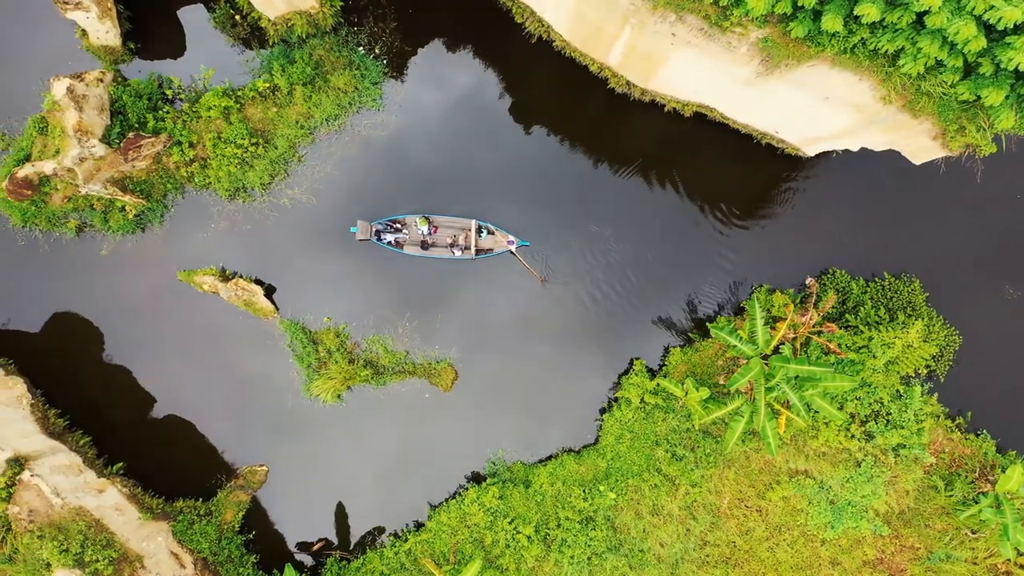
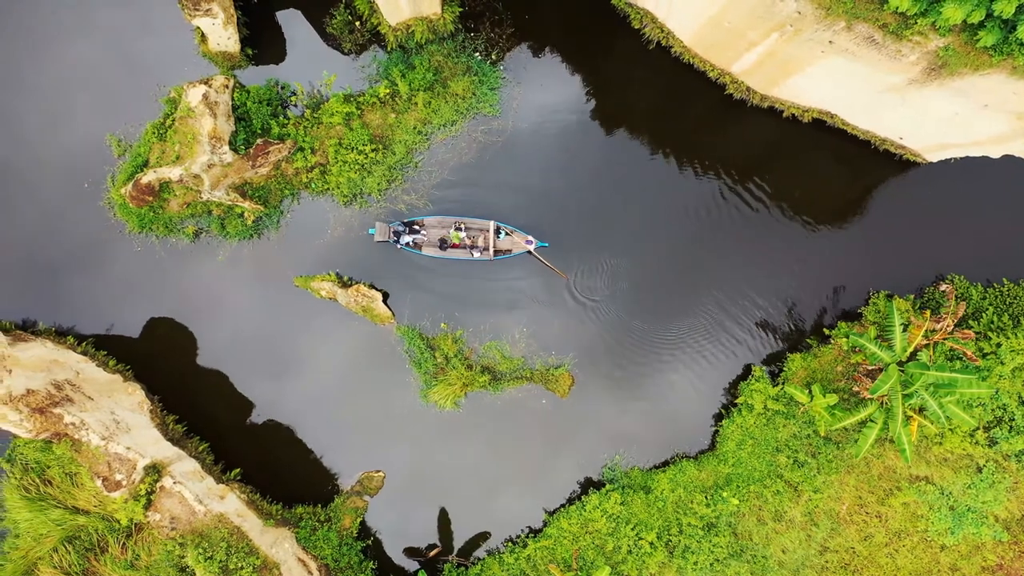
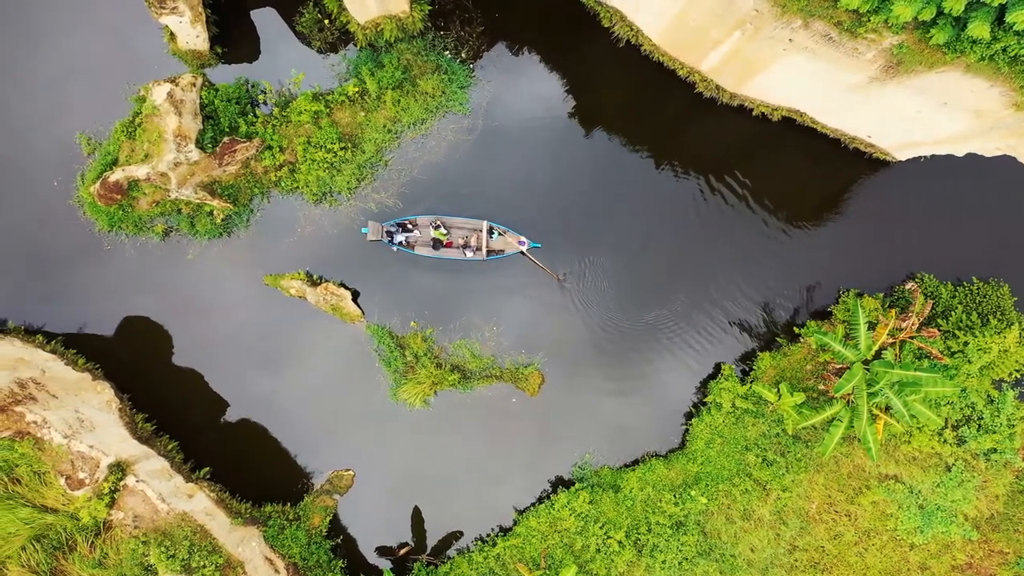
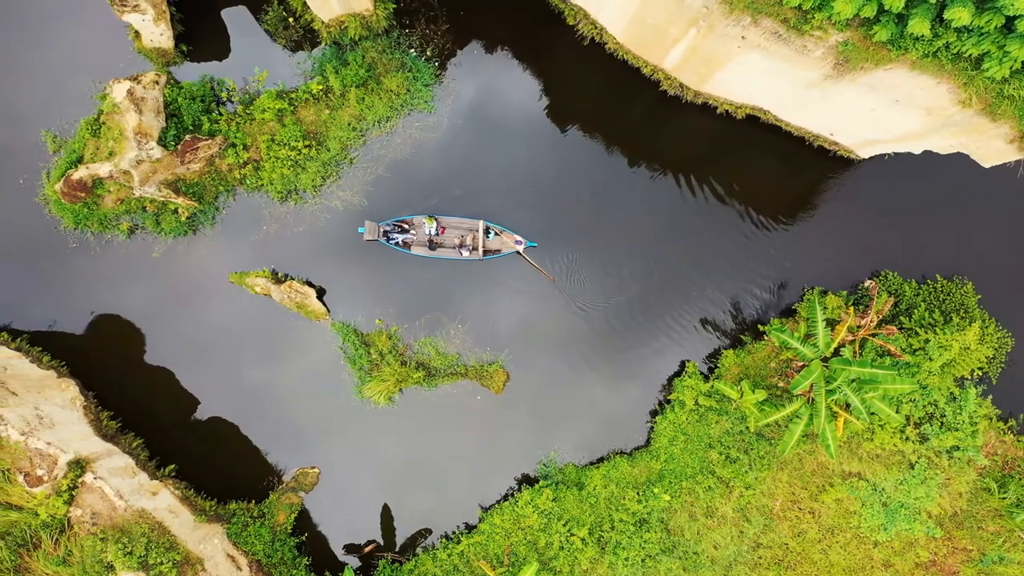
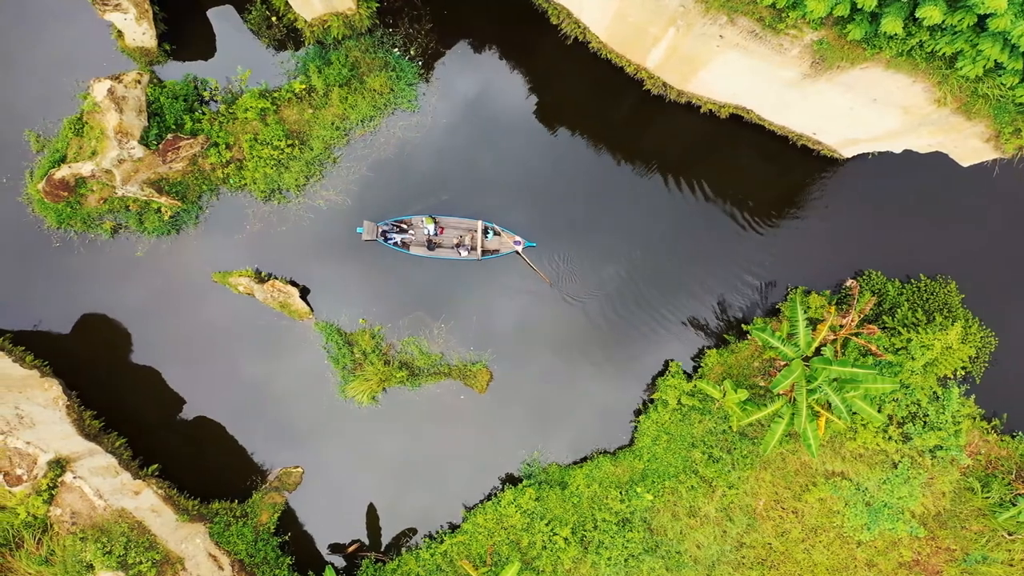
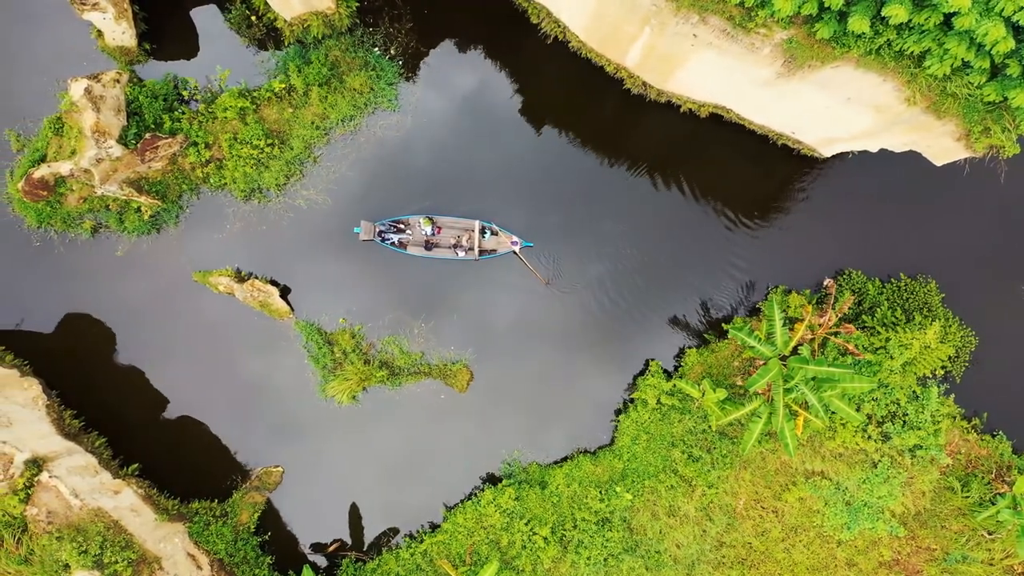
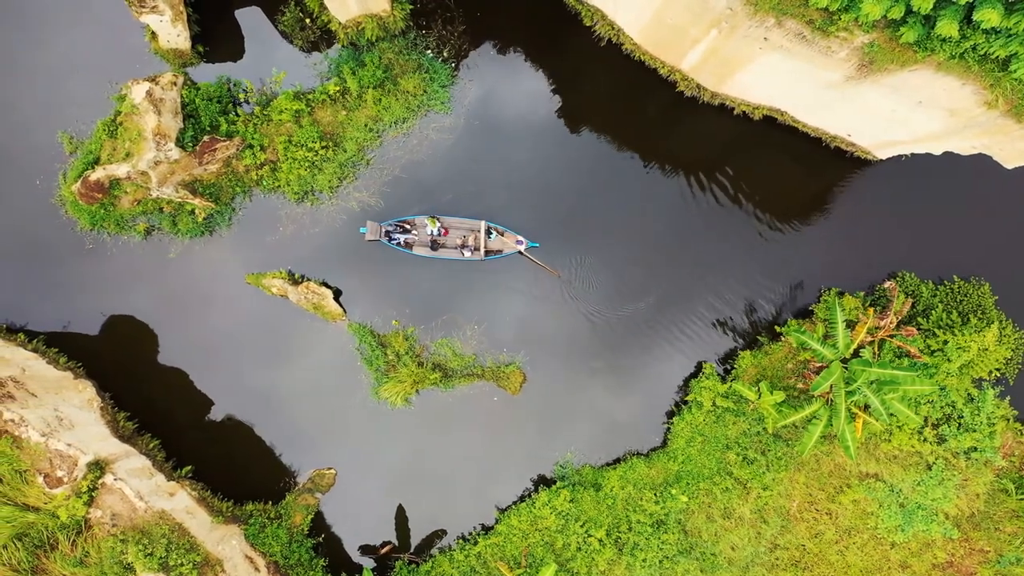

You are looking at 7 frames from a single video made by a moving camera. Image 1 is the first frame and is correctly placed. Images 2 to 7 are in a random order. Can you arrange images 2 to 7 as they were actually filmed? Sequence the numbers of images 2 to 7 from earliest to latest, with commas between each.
6, 5, 4, 7, 3, 2
